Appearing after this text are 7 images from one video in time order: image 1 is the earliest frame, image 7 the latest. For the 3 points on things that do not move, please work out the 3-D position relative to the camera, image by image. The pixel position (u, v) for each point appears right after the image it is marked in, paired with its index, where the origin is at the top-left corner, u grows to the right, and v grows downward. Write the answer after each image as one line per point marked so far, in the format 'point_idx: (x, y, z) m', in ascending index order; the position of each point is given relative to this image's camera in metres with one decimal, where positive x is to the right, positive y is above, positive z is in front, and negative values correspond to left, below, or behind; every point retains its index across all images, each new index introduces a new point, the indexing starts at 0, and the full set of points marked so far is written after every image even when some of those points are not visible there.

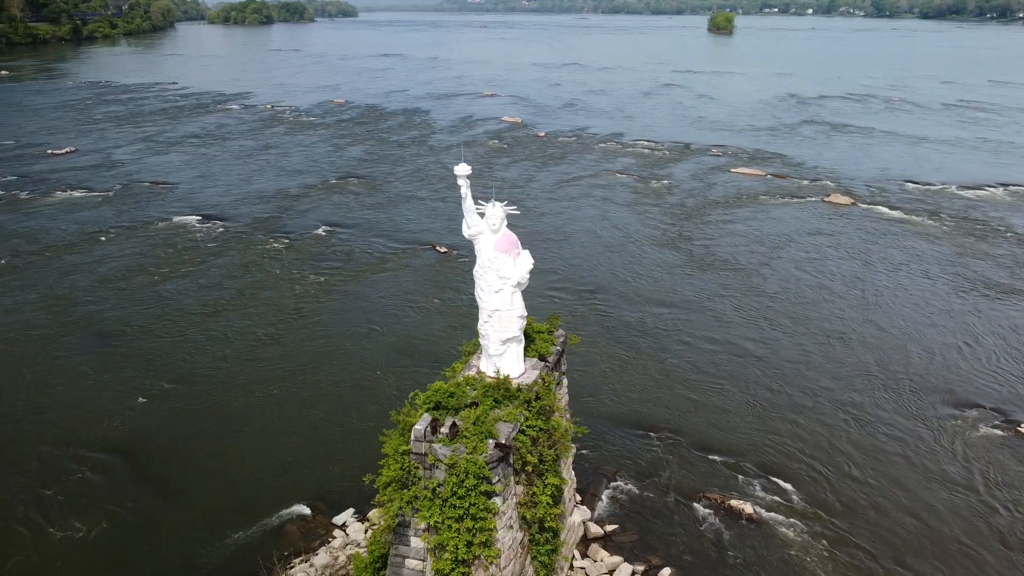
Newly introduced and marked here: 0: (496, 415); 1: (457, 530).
0: (-0.2, -1.4, +8.9) m
1: (-0.6, -2.5, +8.3) m
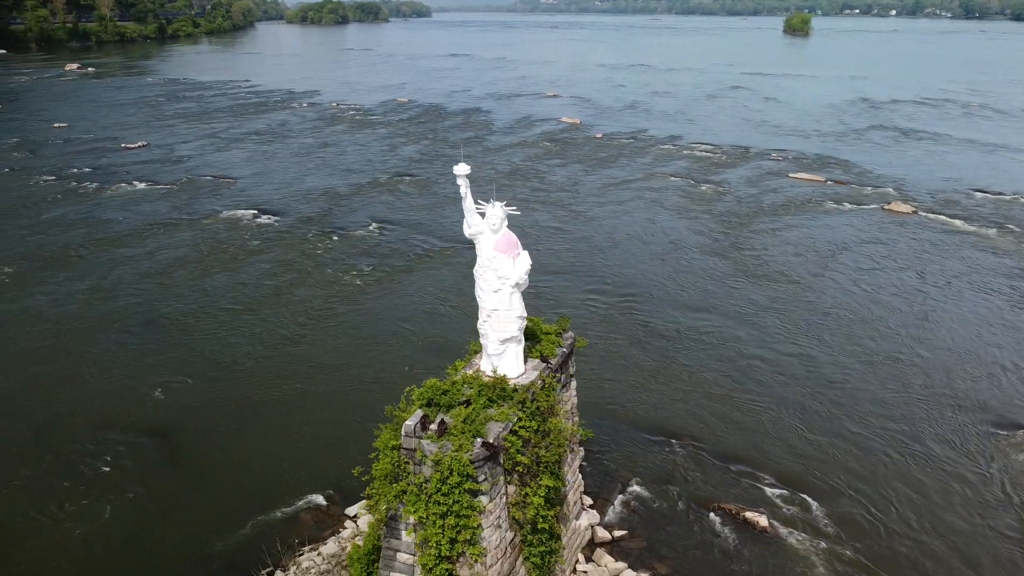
0: (-0.3, -1.4, +8.9) m
1: (-0.7, -2.5, +8.4) m
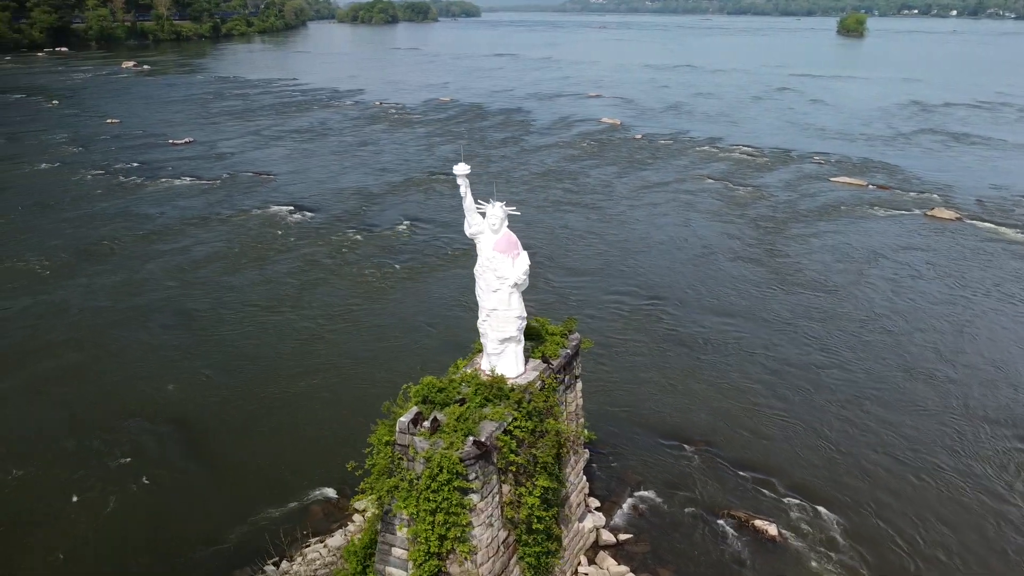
0: (-0.3, -1.4, +9.0) m
1: (-0.9, -2.5, +8.5) m
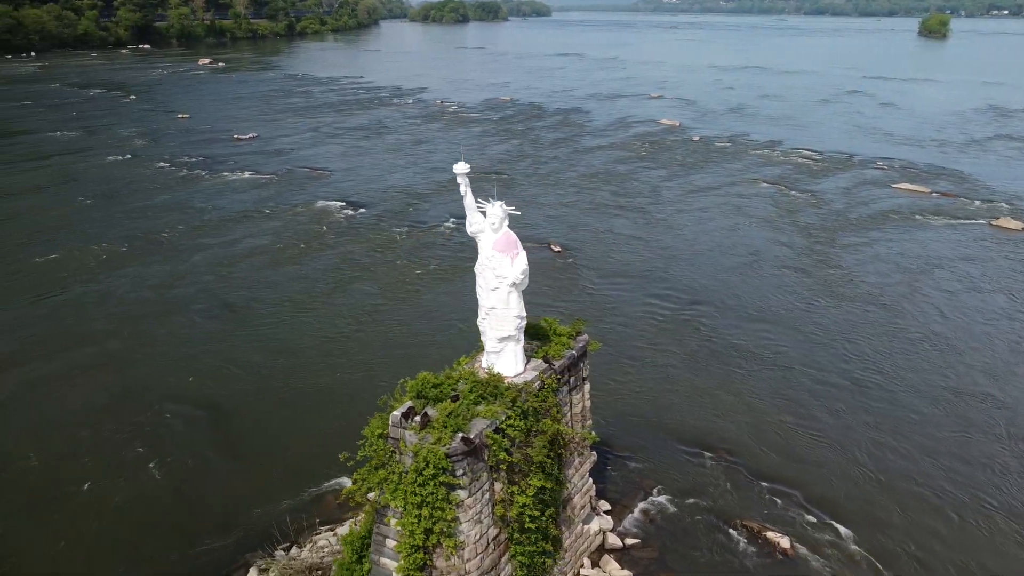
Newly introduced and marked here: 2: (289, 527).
0: (-0.4, -1.4, +9.0) m
1: (-1.0, -2.5, +8.6) m
2: (-3.4, -3.7, +12.4) m
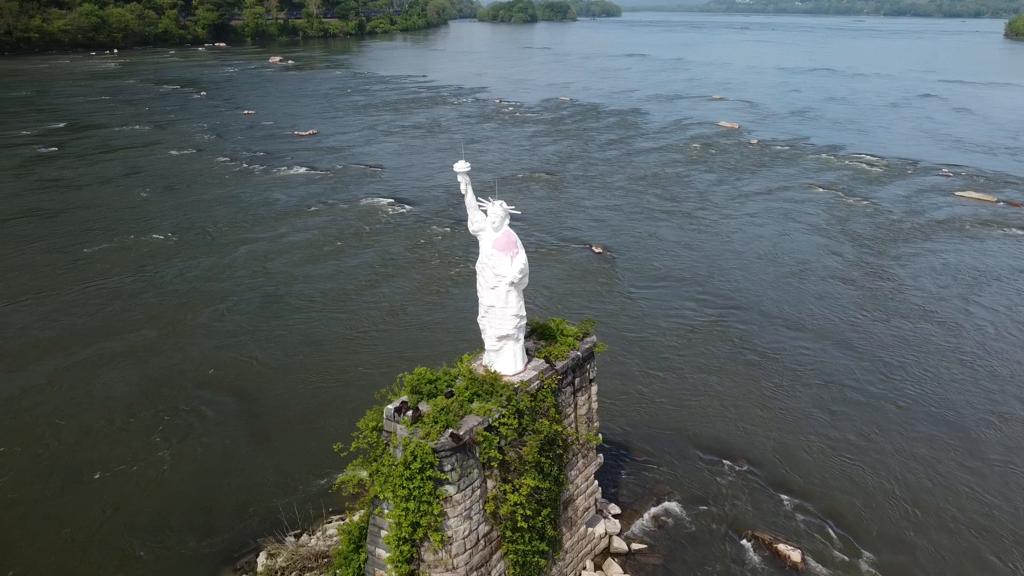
0: (-0.5, -1.4, +9.1) m
1: (-1.2, -2.4, +8.7) m
2: (-3.3, -3.6, +12.7) m
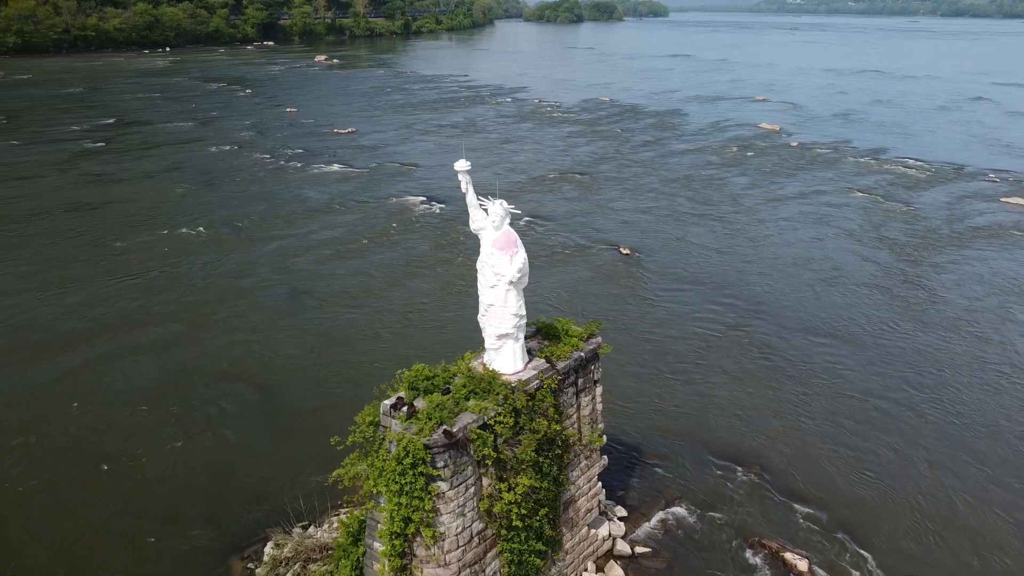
0: (-0.5, -1.3, +9.1) m
1: (-1.2, -2.4, +8.8) m
2: (-3.2, -3.5, +12.9) m
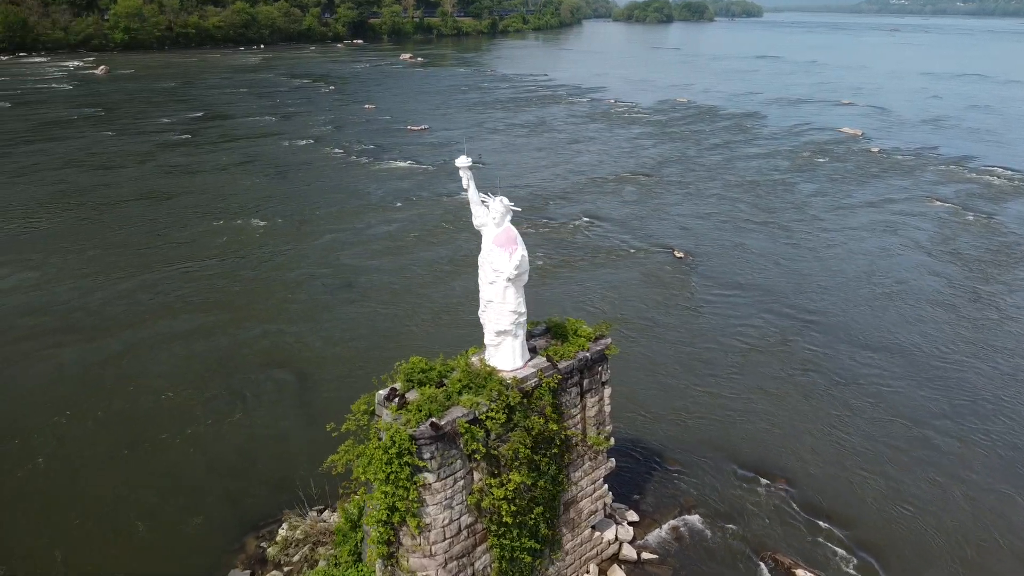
0: (-0.6, -1.3, +9.2) m
1: (-1.4, -2.3, +9.0) m
2: (-3.0, -3.4, +13.2) m
